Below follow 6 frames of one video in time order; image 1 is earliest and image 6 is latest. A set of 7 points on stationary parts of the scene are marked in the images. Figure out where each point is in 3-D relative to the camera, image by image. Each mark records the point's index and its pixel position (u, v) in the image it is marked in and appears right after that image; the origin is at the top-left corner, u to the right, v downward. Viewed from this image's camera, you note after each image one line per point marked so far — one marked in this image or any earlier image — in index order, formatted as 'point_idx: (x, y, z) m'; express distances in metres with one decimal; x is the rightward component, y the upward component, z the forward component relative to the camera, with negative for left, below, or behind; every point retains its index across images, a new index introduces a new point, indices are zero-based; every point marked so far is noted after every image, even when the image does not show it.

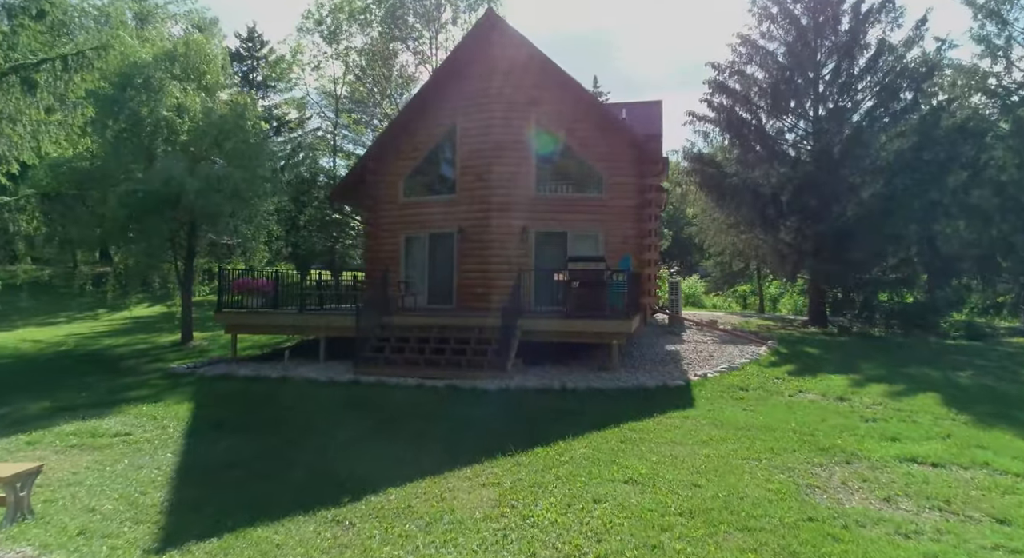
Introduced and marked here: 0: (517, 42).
0: (+0.2, +5.5, +12.9) m
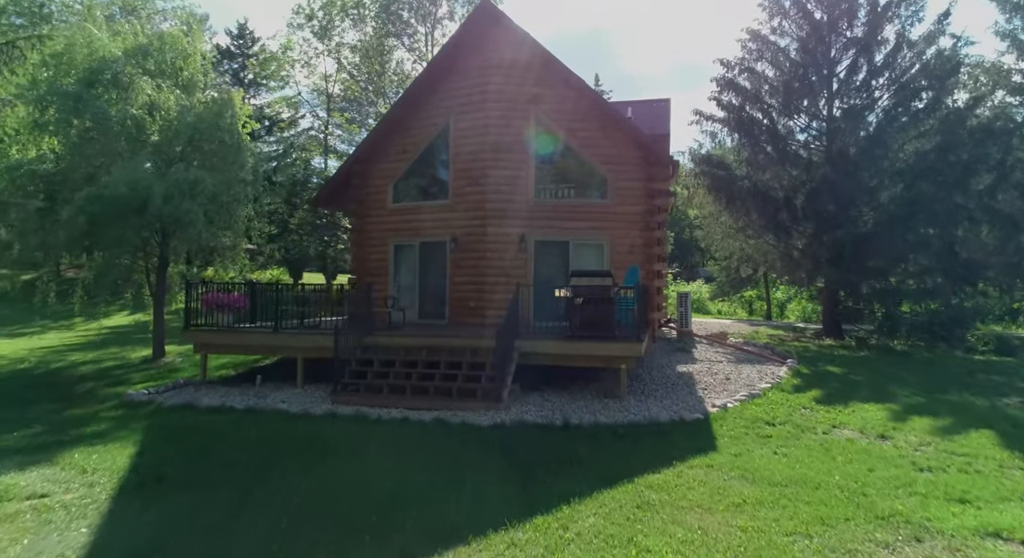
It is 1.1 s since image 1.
0: (+0.1, +5.3, +11.9) m
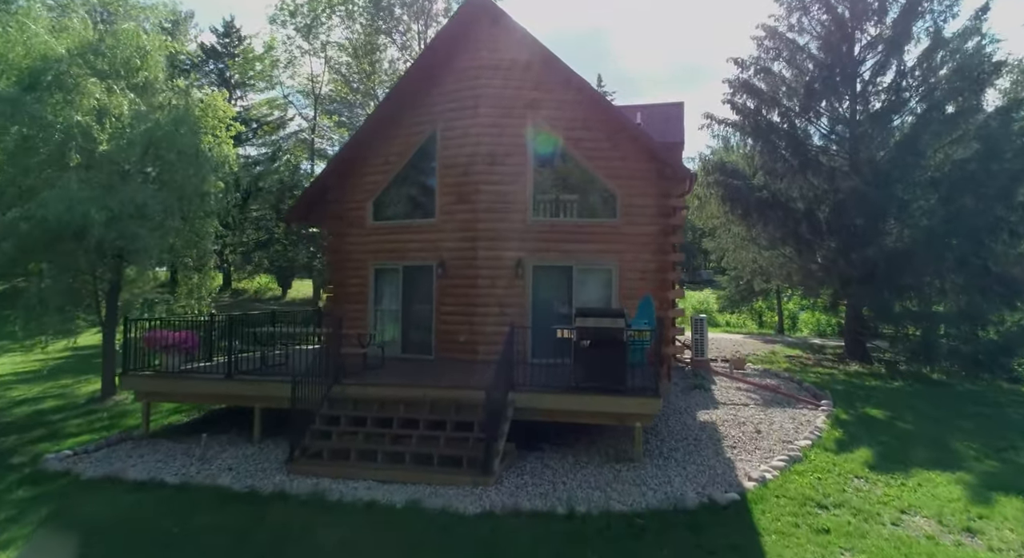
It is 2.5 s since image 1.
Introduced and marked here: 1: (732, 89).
0: (0.0, +4.7, +10.4) m
1: (+7.4, +6.4, +18.4) m
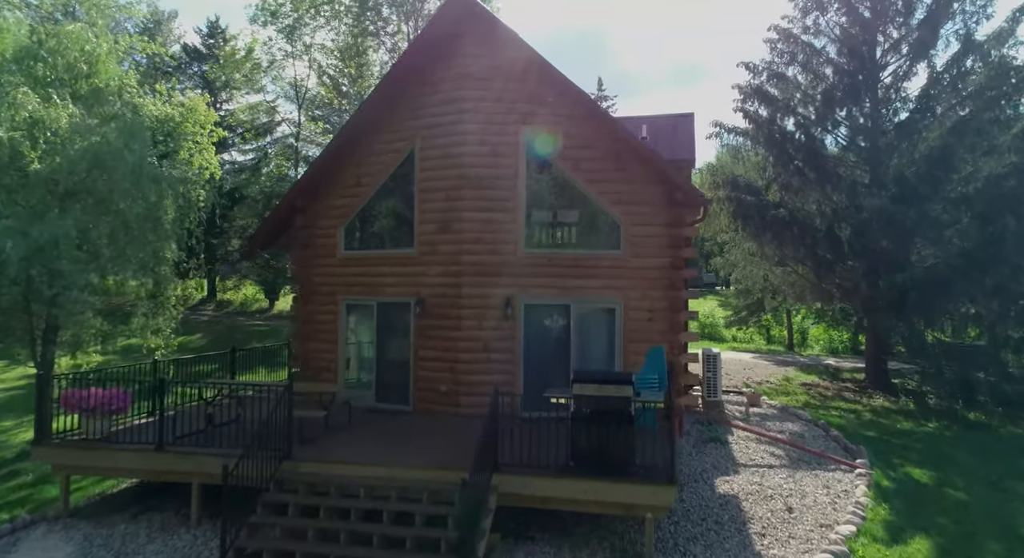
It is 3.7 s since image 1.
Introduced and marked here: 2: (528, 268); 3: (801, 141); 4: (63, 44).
0: (-0.2, +4.0, +9.0) m
1: (+7.2, +5.7, +17.0) m
2: (+0.3, +0.2, +9.1) m
3: (+8.5, +4.1, +16.1) m
4: (-9.2, +4.7, +11.2) m
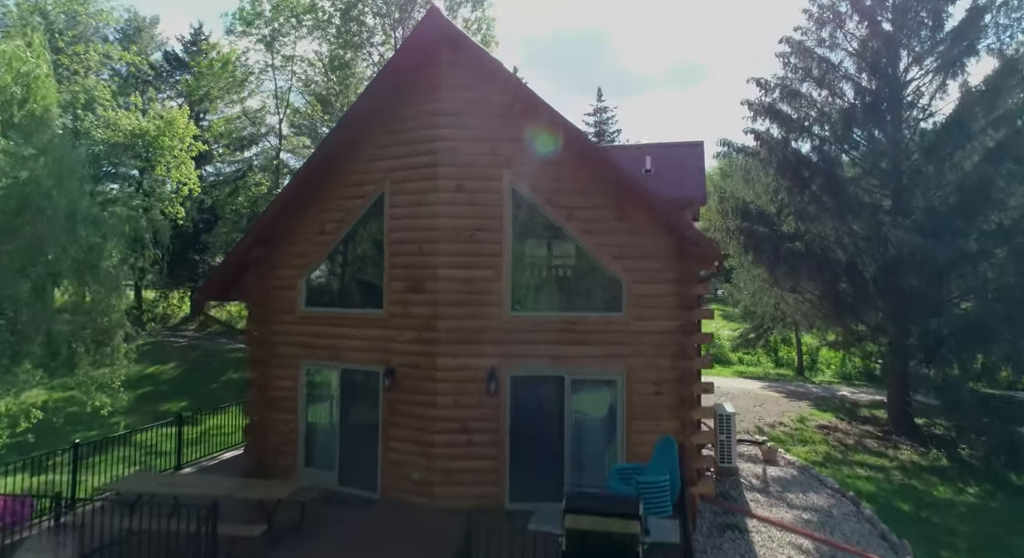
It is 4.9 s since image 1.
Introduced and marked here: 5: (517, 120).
0: (-0.4, +3.0, +7.7) m
1: (+7.0, +4.8, +15.7) m
2: (0.0, -0.8, +7.7) m
3: (+8.3, +3.1, +14.8) m
4: (-9.5, +3.7, +9.9) m
5: (+0.1, +2.3, +7.9) m
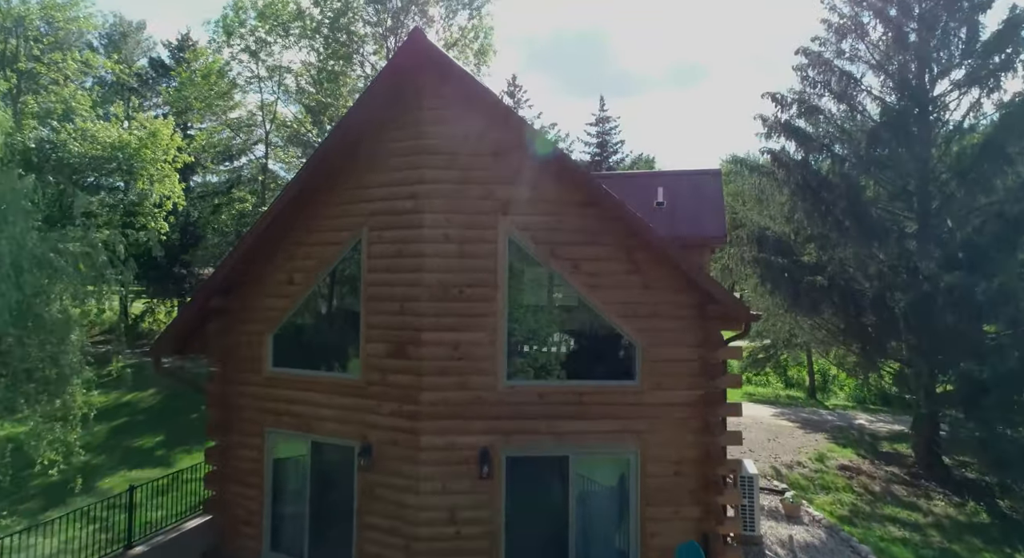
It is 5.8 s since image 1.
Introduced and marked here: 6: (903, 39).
0: (-0.4, +2.2, +6.6) m
1: (+6.9, +4.0, +14.6) m
2: (0.0, -1.6, +6.6) m
3: (+8.2, +2.3, +13.7) m
4: (-9.5, +2.9, +8.8) m
5: (0.0, +1.6, +6.8) m
6: (+9.7, +6.1, +13.6) m
